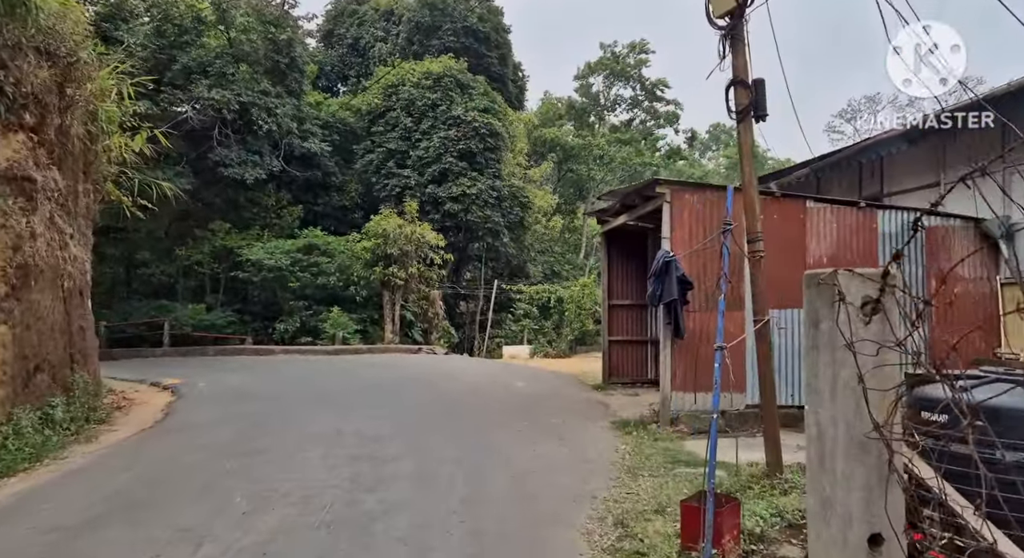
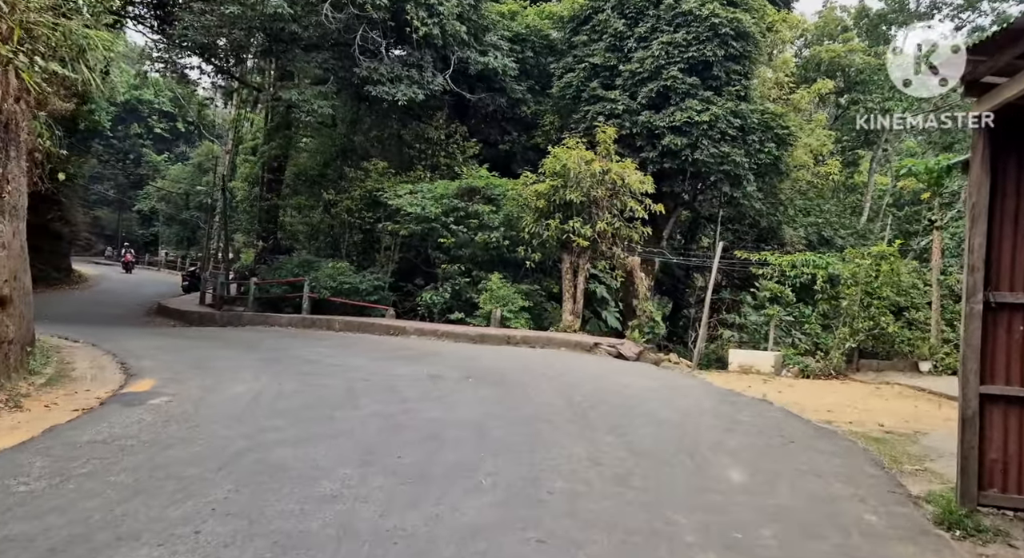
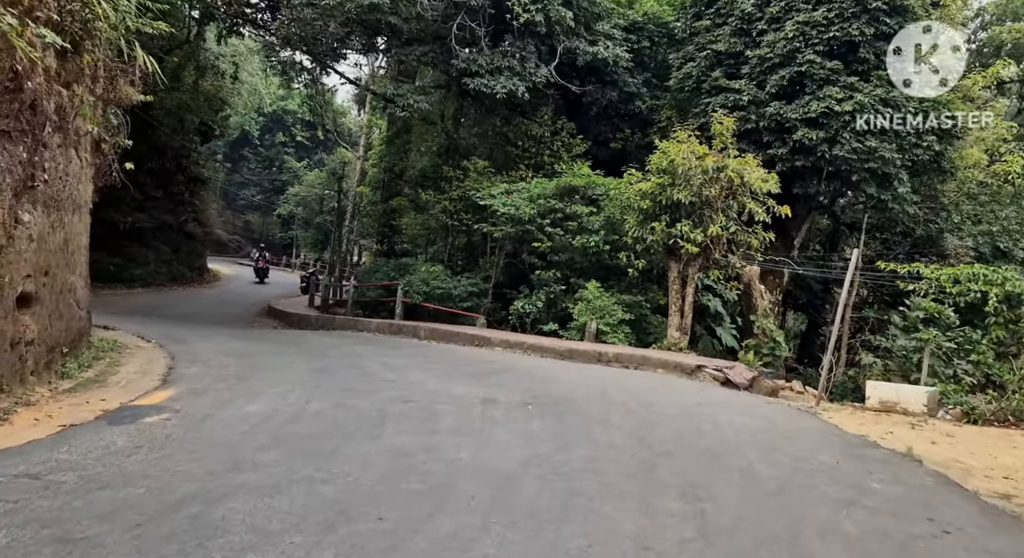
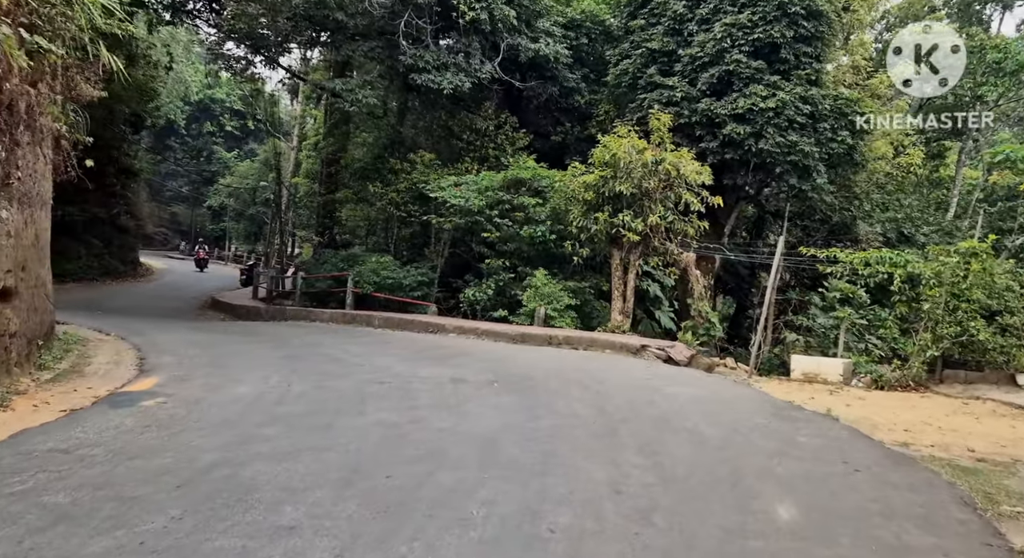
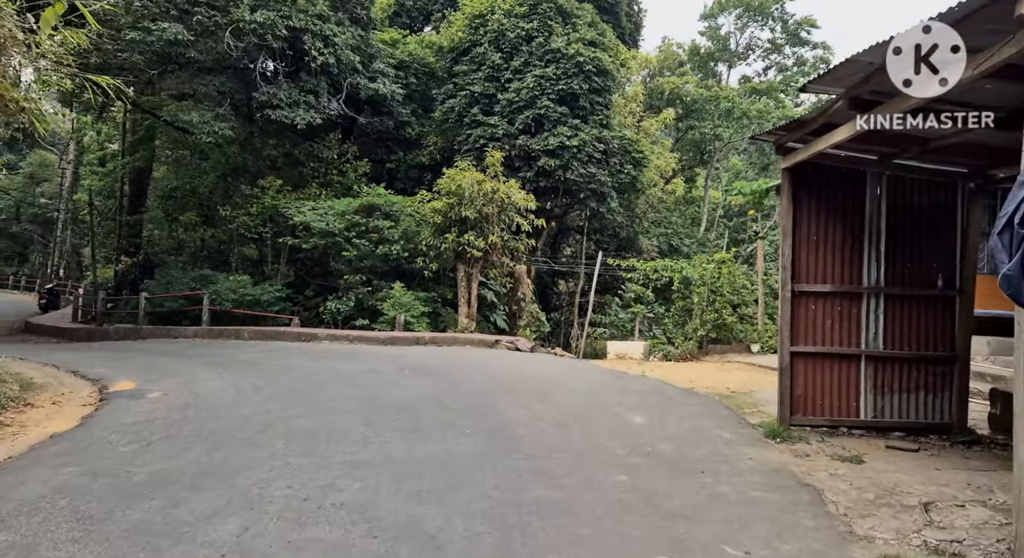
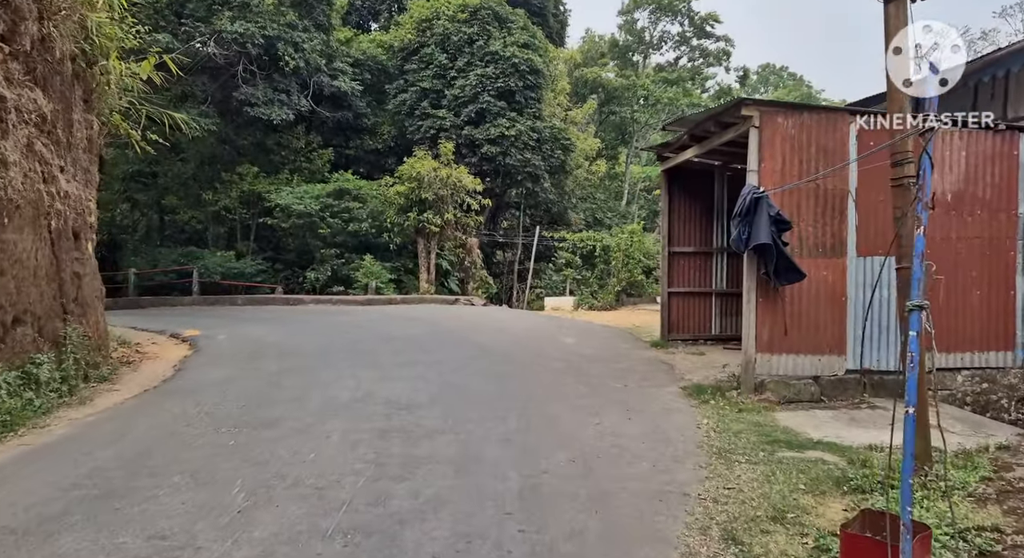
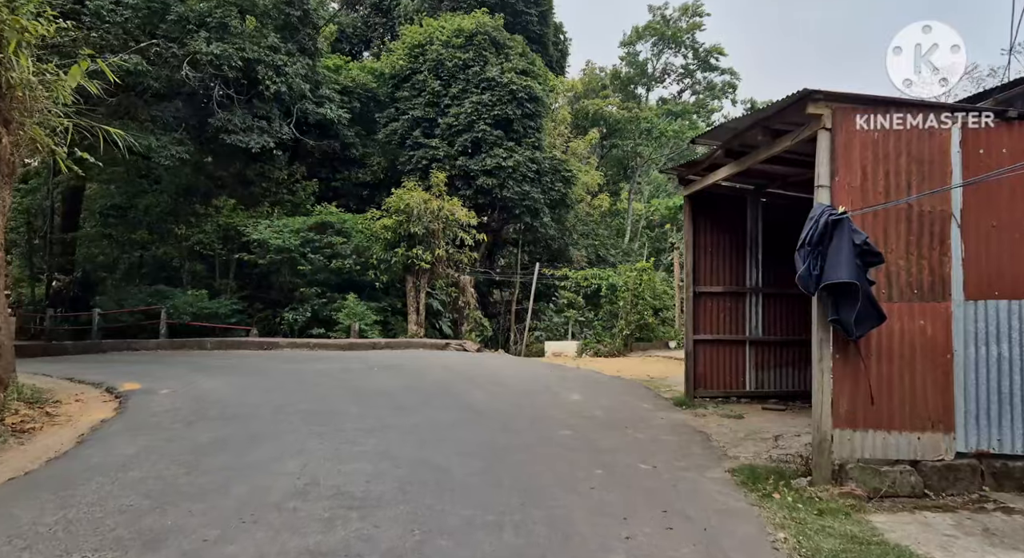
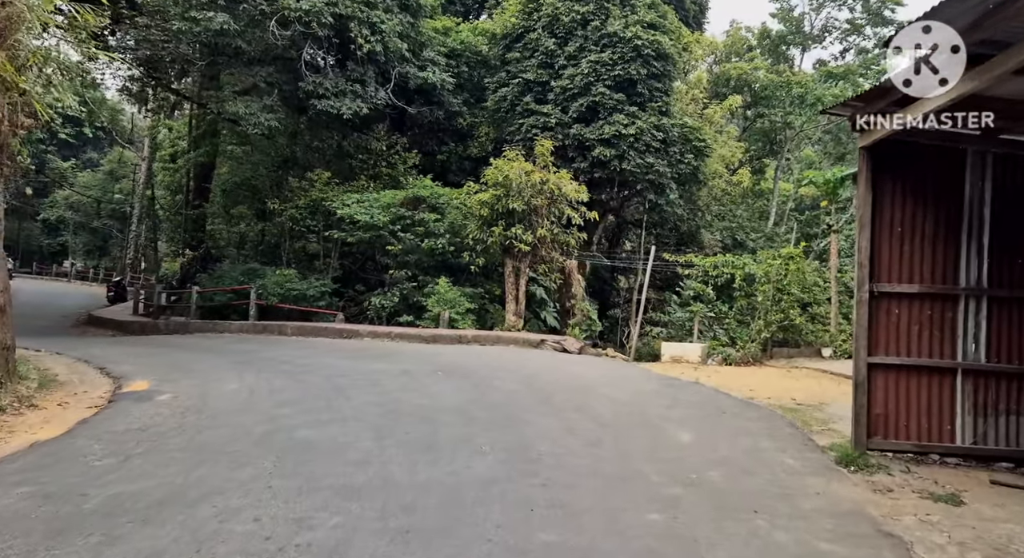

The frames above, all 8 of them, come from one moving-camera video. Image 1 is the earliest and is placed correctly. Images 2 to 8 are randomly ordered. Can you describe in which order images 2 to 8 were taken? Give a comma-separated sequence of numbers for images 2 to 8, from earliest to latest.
6, 7, 5, 8, 2, 4, 3
